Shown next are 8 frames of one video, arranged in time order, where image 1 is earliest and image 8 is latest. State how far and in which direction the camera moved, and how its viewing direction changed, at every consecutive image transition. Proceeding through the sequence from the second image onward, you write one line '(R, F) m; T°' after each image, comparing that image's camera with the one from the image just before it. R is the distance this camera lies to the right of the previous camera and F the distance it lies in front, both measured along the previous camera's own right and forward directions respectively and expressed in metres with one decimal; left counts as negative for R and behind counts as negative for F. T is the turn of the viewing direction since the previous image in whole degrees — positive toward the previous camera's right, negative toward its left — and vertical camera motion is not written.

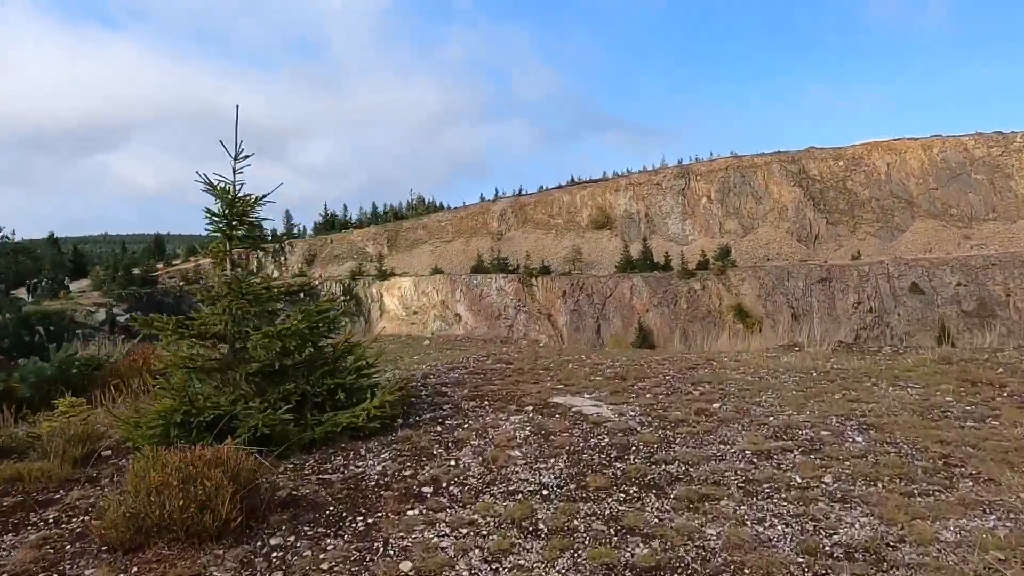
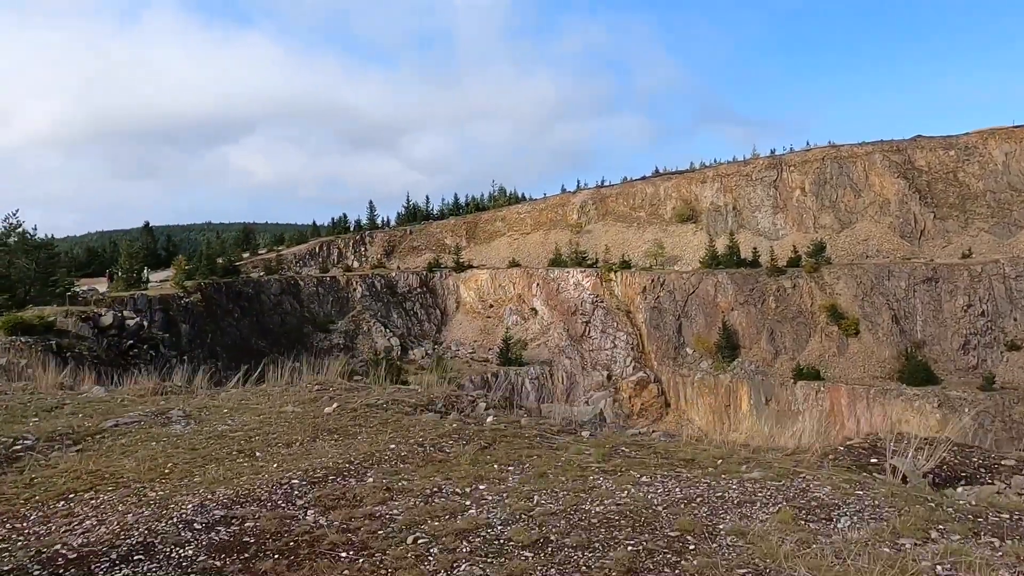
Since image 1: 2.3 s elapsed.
(+0.2, +0.4) m; -8°
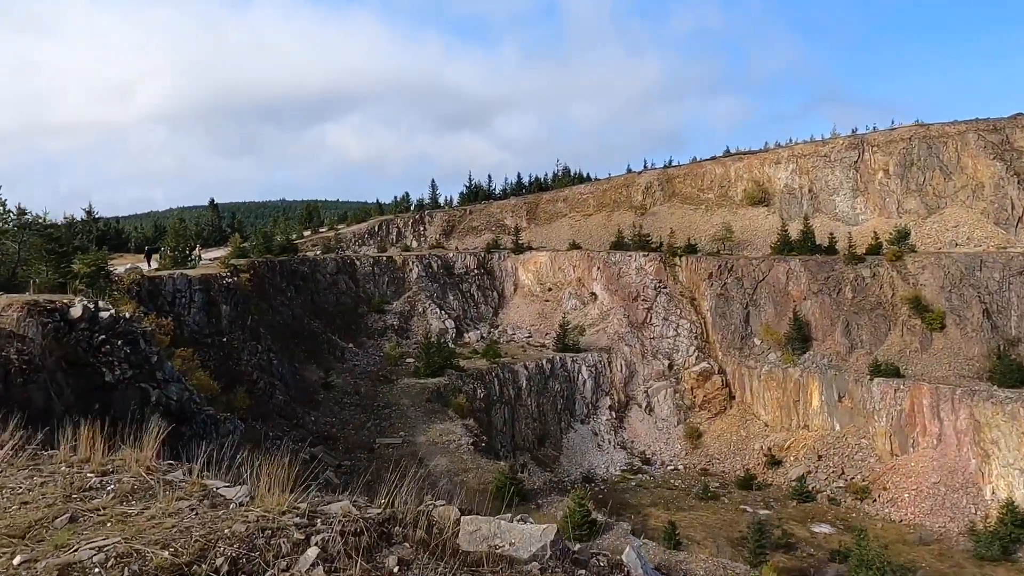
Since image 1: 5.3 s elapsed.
(-0.2, +1.0) m; -5°
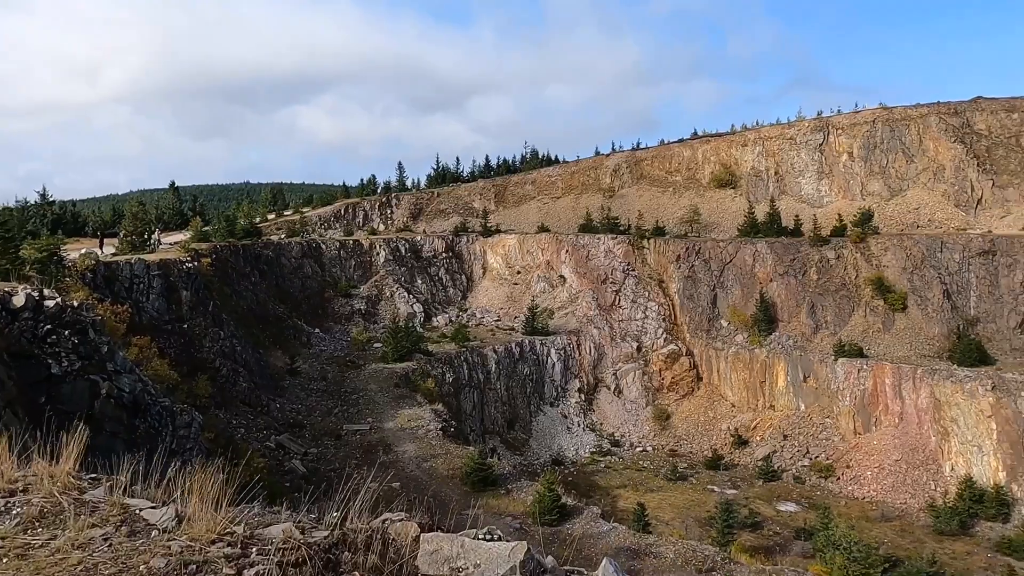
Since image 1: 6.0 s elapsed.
(+0.4, +0.4) m; +3°
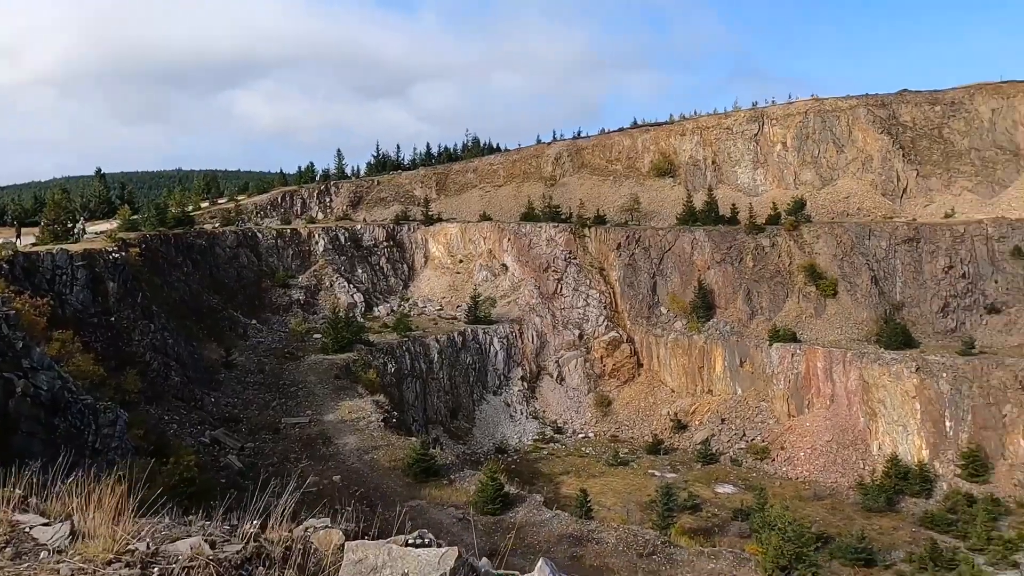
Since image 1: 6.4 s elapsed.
(+1.4, +0.2) m; +4°
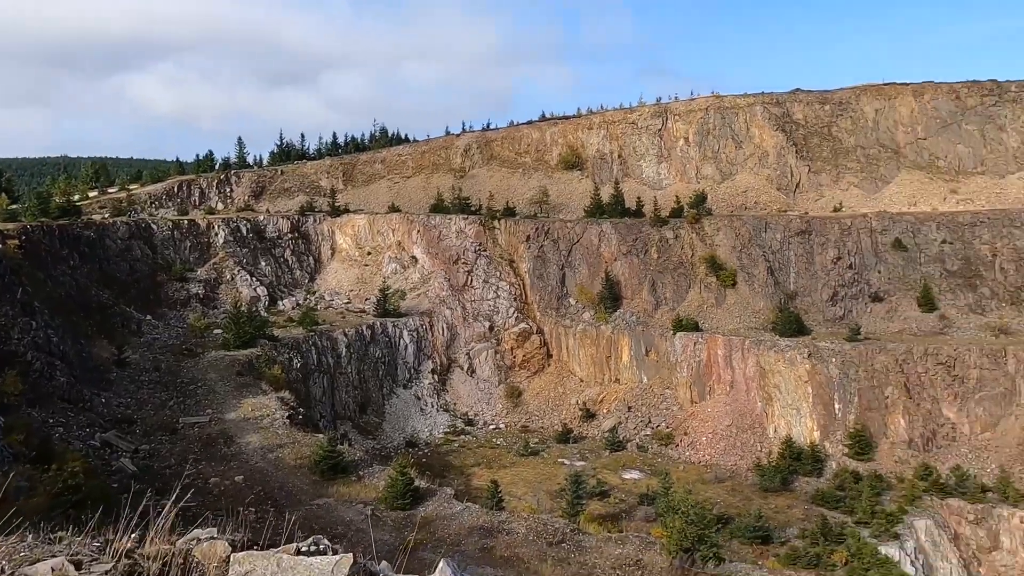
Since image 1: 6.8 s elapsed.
(+2.6, 0.0) m; +5°
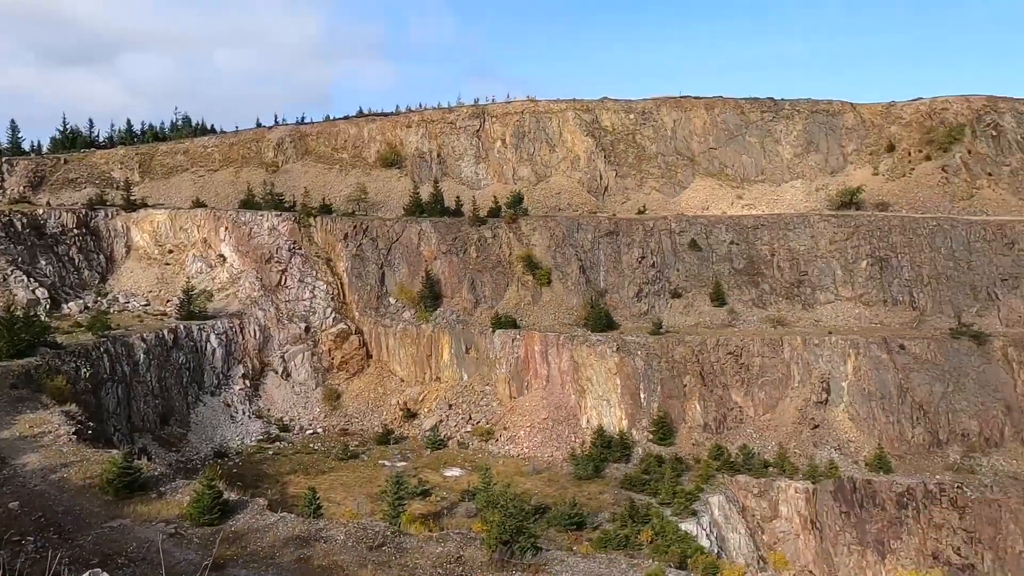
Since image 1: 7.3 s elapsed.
(+5.2, -0.4) m; +10°
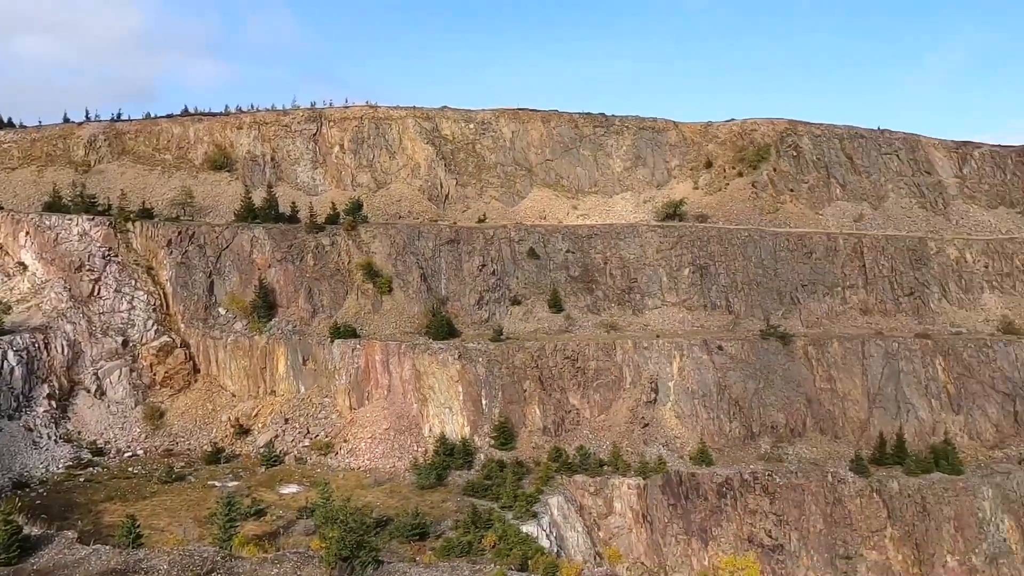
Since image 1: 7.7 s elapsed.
(+4.6, -0.5) m; +9°
